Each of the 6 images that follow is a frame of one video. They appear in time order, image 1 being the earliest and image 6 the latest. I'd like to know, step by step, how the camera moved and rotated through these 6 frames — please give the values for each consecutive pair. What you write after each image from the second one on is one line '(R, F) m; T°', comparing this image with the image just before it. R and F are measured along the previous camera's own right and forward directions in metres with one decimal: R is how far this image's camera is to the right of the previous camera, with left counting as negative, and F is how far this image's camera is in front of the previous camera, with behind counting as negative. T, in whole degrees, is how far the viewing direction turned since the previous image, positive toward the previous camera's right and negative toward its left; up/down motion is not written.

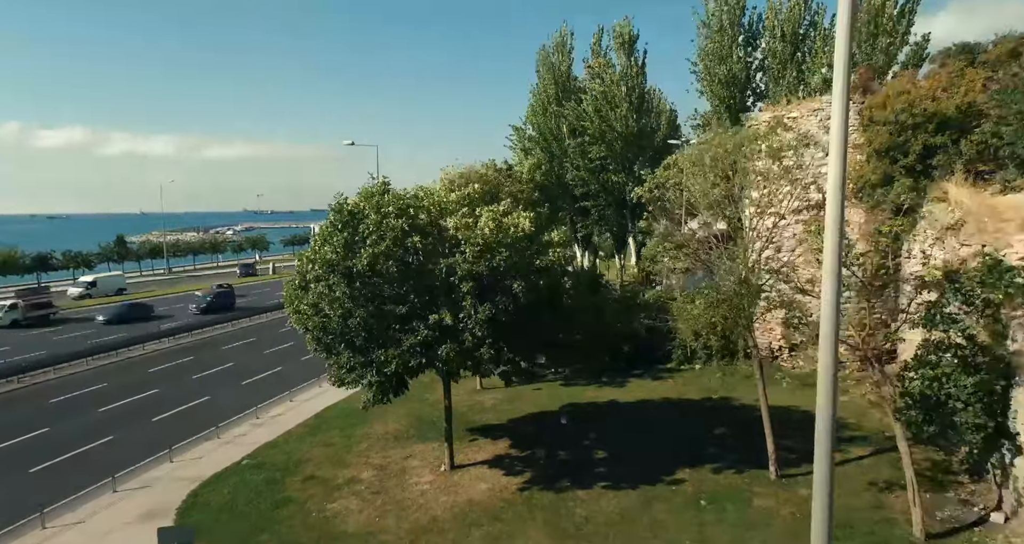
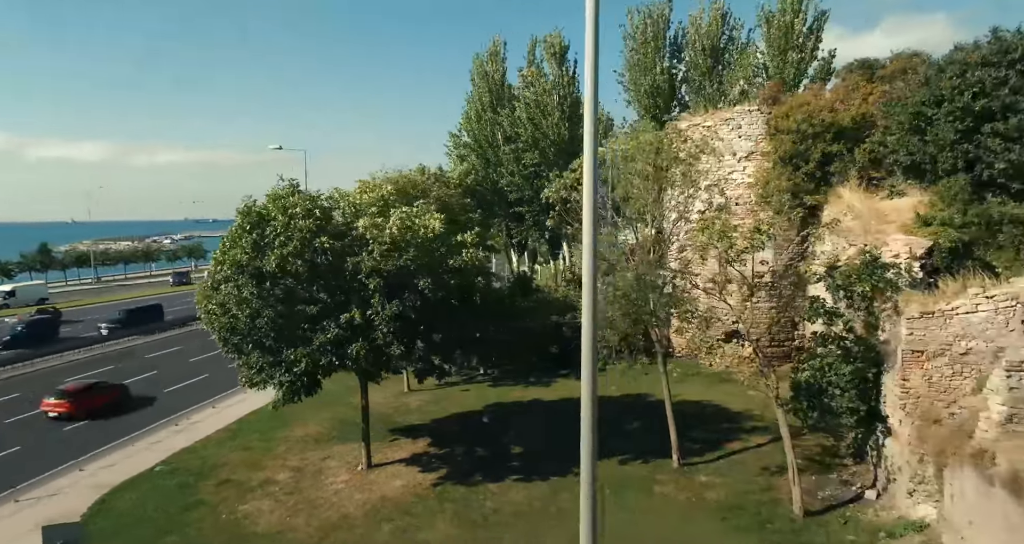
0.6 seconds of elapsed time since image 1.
(+0.7, -0.5) m; +5°
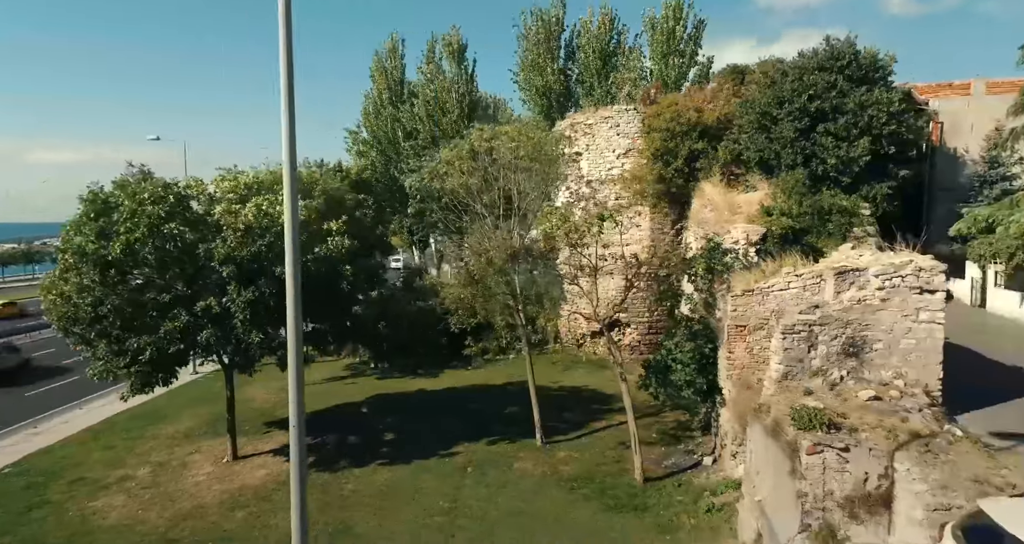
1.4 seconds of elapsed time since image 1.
(+1.2, -0.5) m; +7°
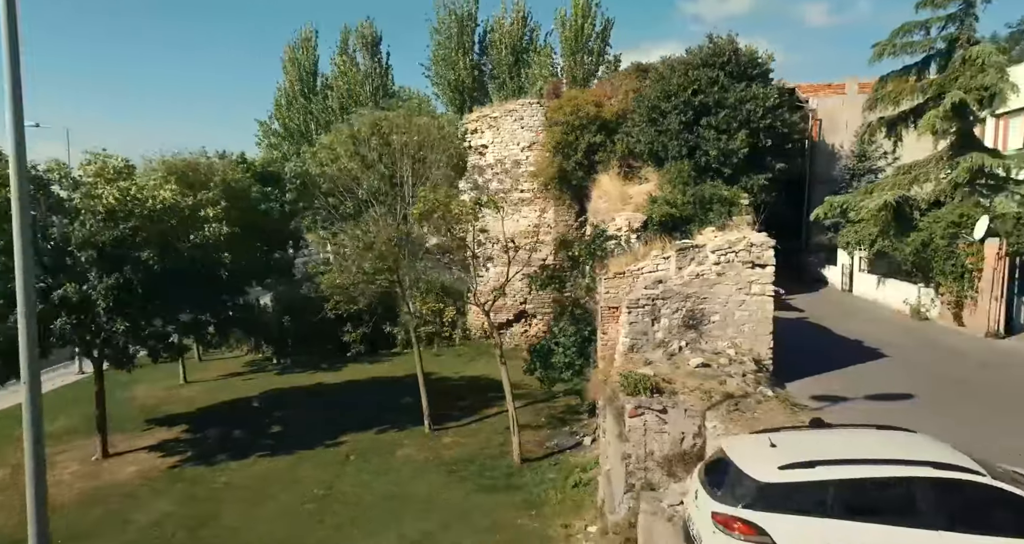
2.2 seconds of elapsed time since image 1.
(+1.1, -0.2) m; +6°
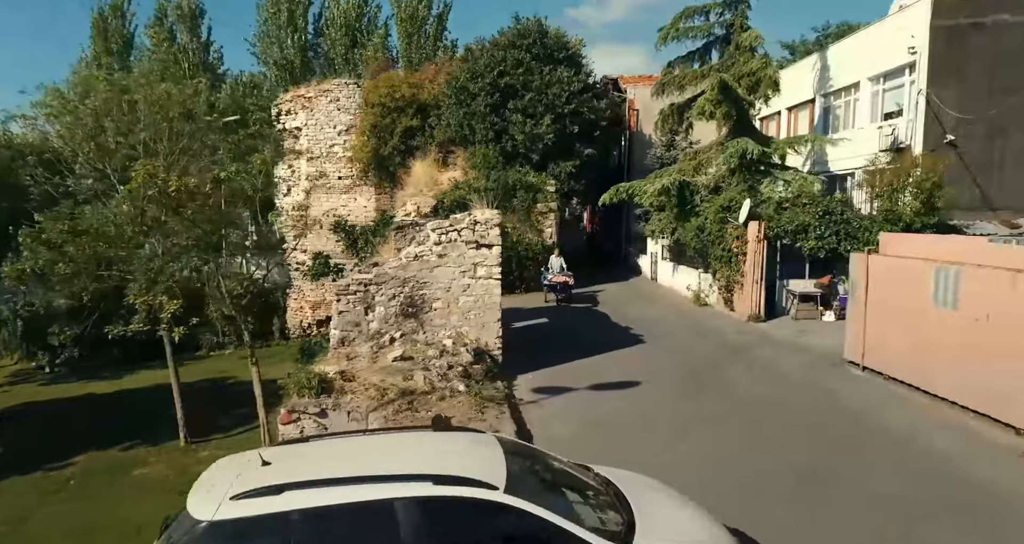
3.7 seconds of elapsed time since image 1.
(+2.3, +1.0) m; +10°
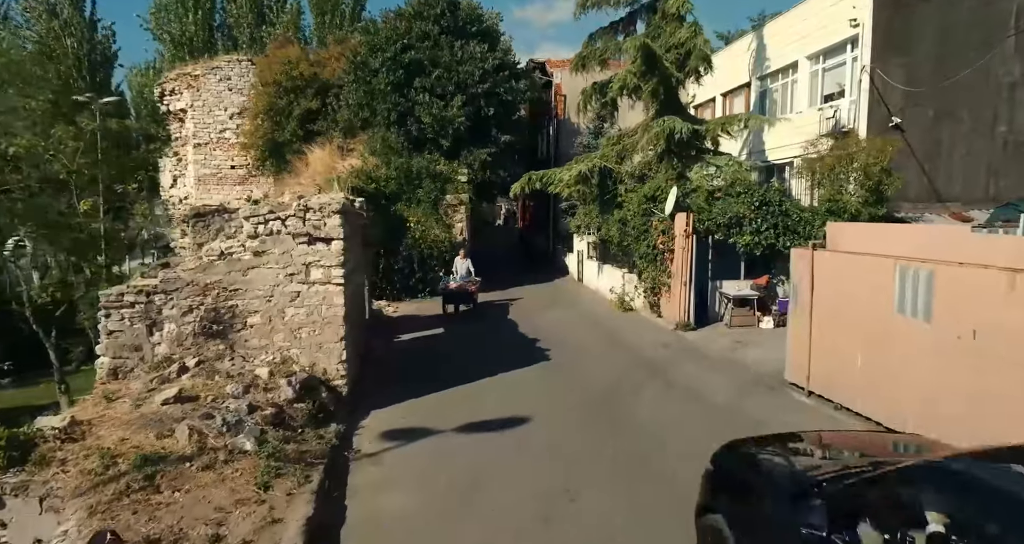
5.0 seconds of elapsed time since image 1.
(+0.9, +2.1) m; +5°
